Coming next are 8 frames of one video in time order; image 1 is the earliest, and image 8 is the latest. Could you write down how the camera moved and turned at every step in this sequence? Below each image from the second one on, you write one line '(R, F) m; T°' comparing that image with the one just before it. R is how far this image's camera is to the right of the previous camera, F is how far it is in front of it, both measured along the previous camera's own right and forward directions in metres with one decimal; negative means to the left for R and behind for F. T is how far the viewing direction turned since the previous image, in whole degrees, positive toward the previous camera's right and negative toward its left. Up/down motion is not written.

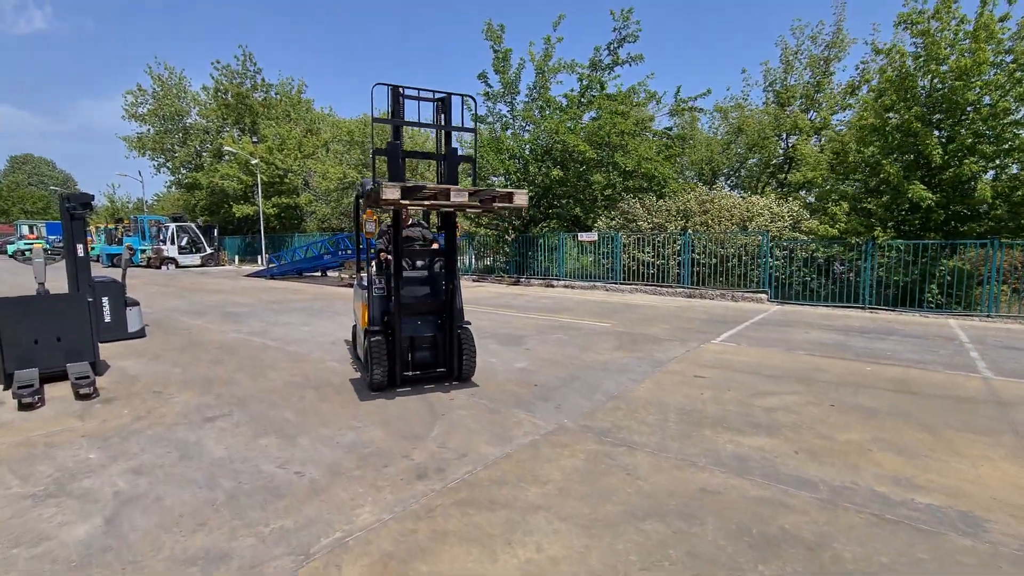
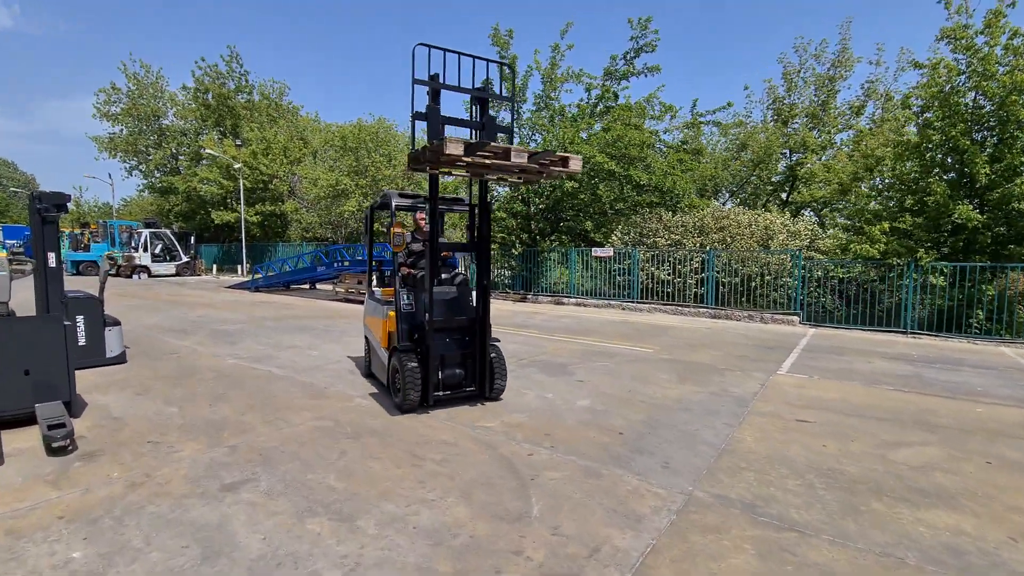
(-1.1, +1.1) m; +3°
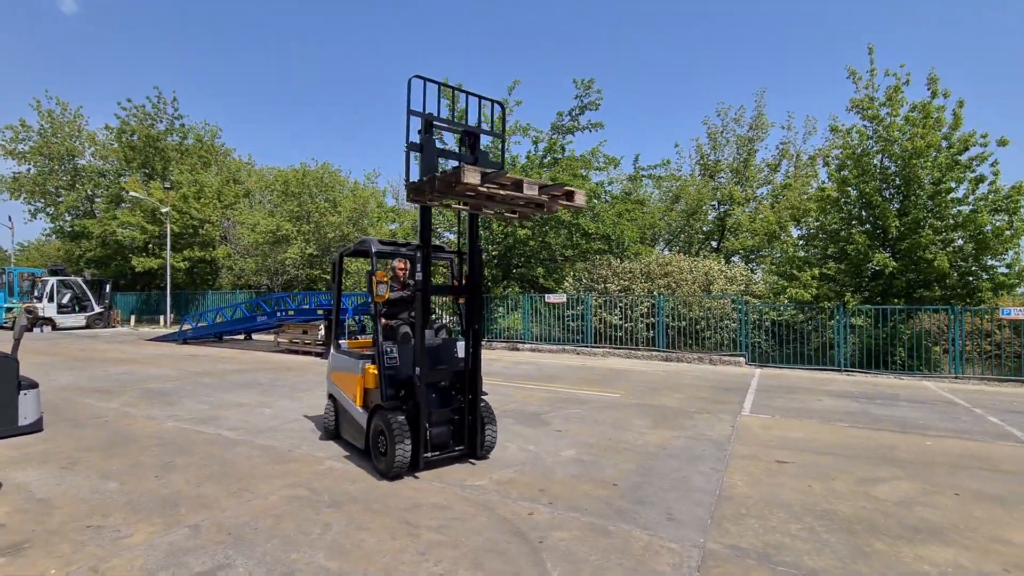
(-0.5, +0.1) m; +7°
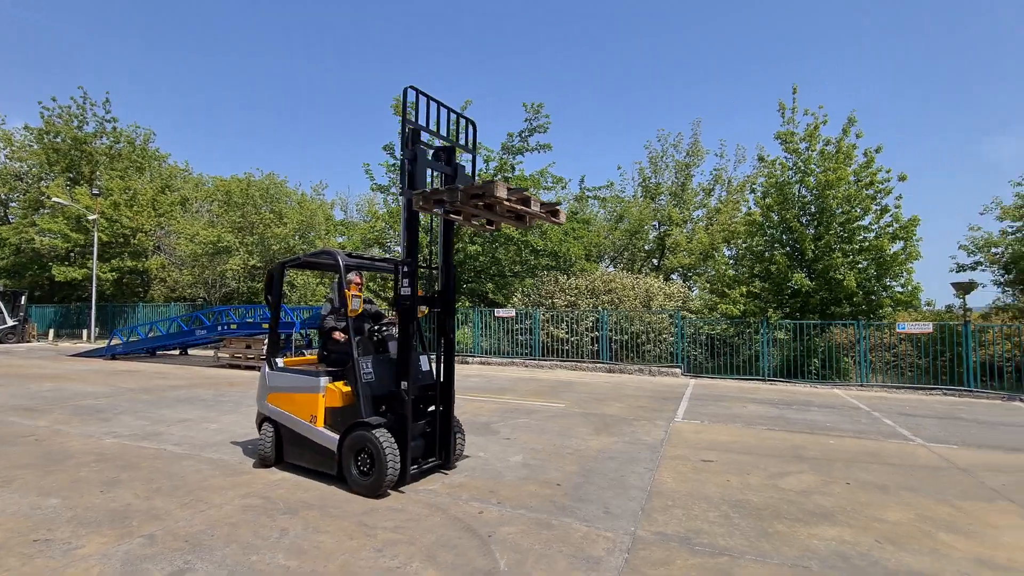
(0.0, -0.4) m; +6°
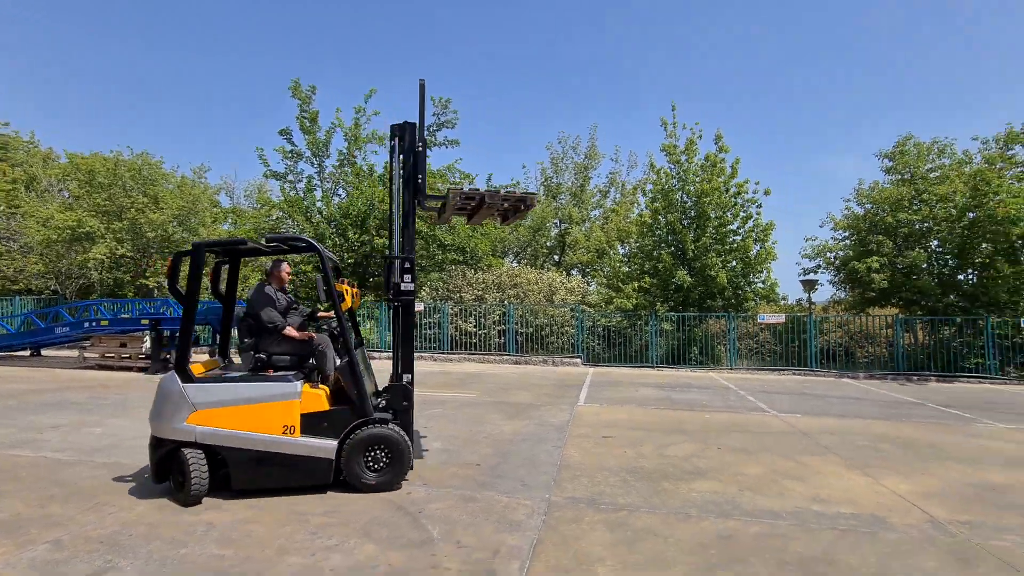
(-0.3, -0.4) m; +11°
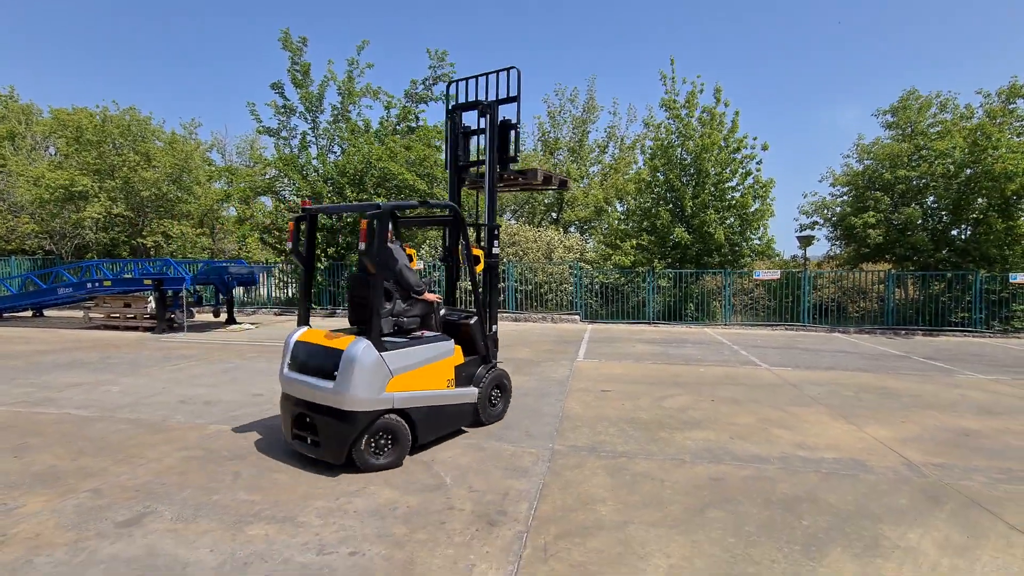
(-0.1, -0.2) m; 0°
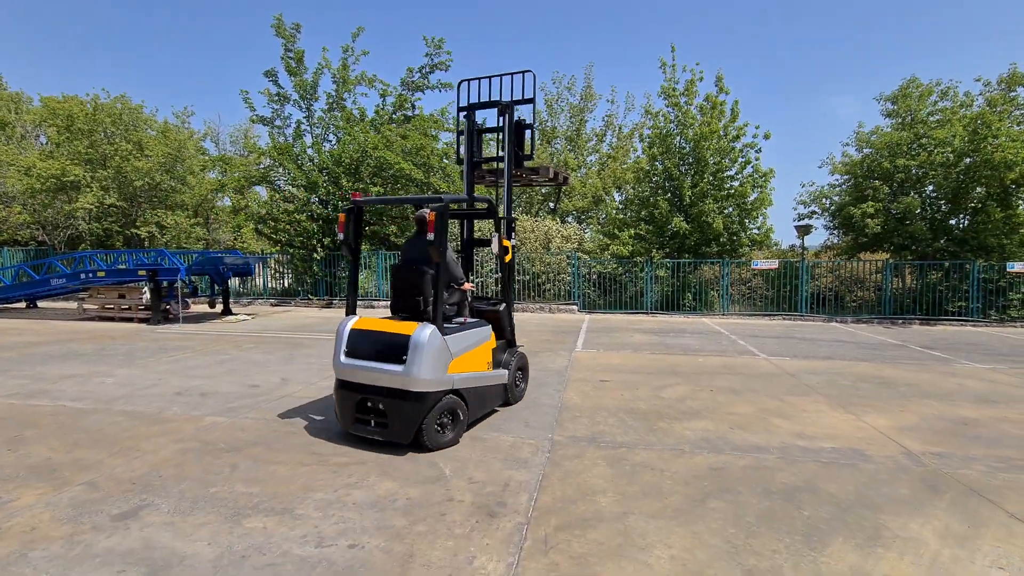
(0.0, +0.1) m; 0°
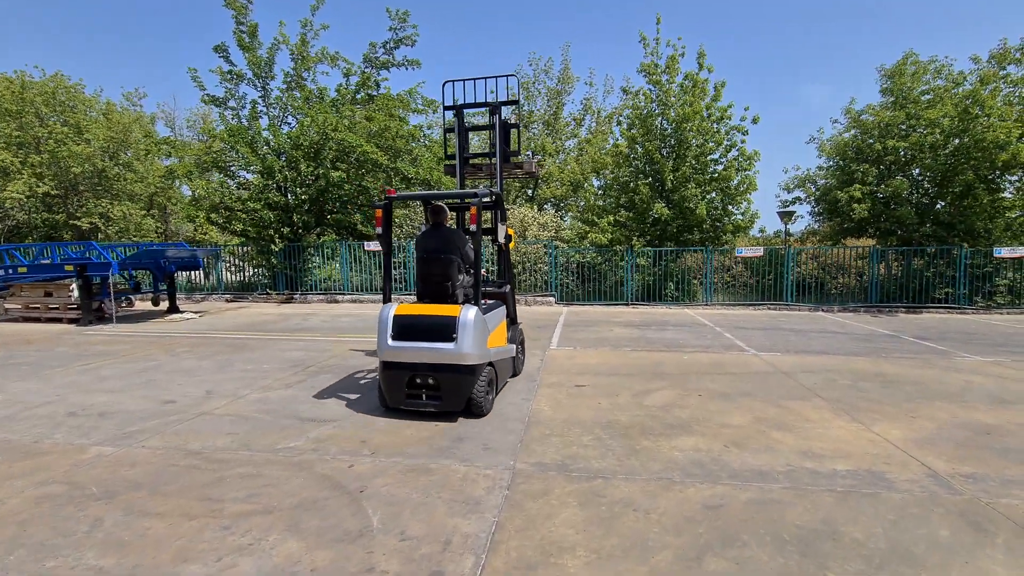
(+0.3, +1.0) m; +2°
